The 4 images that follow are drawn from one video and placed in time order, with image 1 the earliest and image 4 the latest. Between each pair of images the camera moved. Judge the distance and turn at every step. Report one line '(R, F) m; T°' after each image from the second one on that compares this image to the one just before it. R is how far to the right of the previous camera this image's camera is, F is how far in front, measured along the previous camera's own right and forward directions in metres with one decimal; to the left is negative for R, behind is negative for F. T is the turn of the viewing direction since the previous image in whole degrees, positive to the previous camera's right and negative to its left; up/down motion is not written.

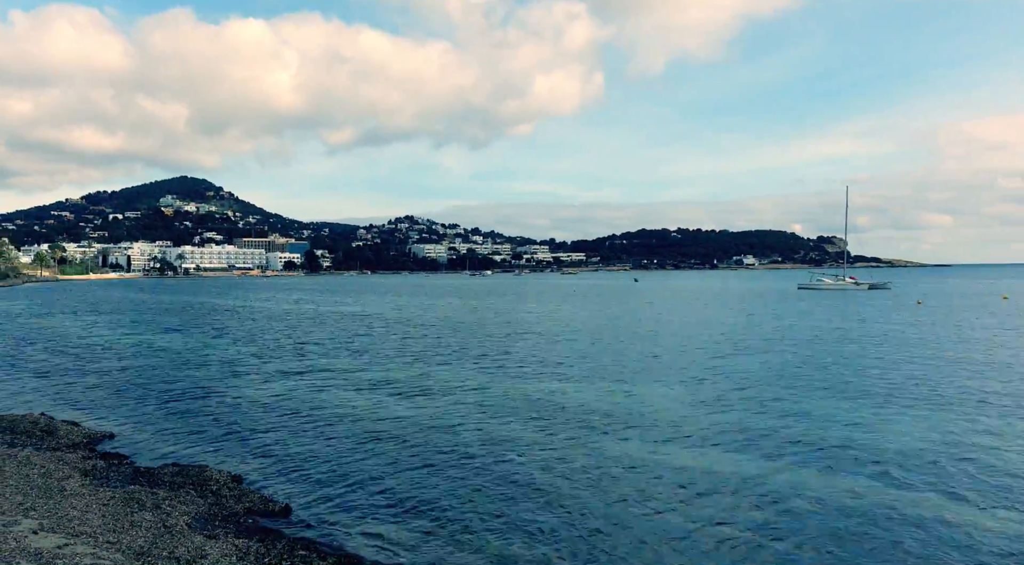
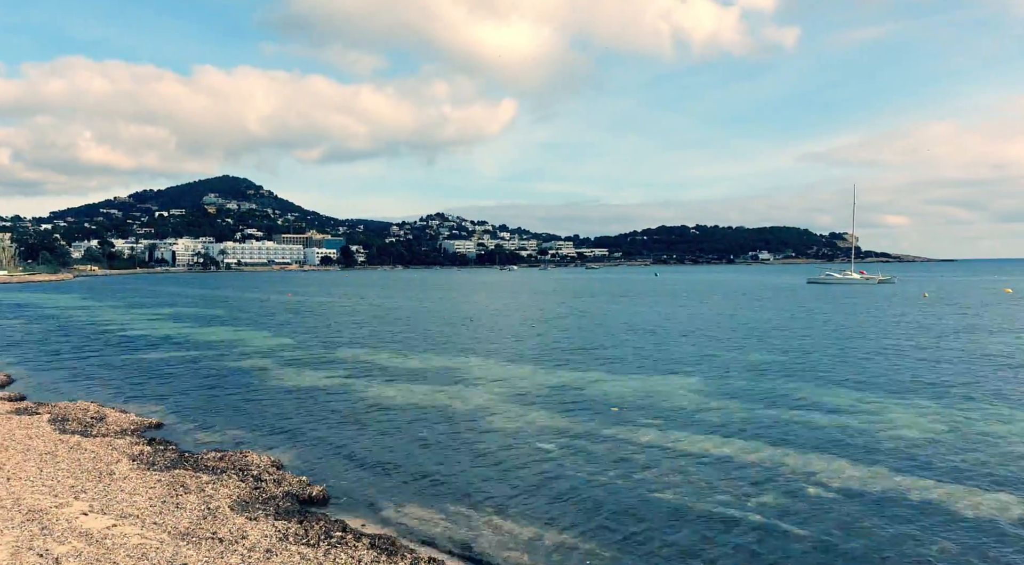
(+0.2, -1.6) m; -2°
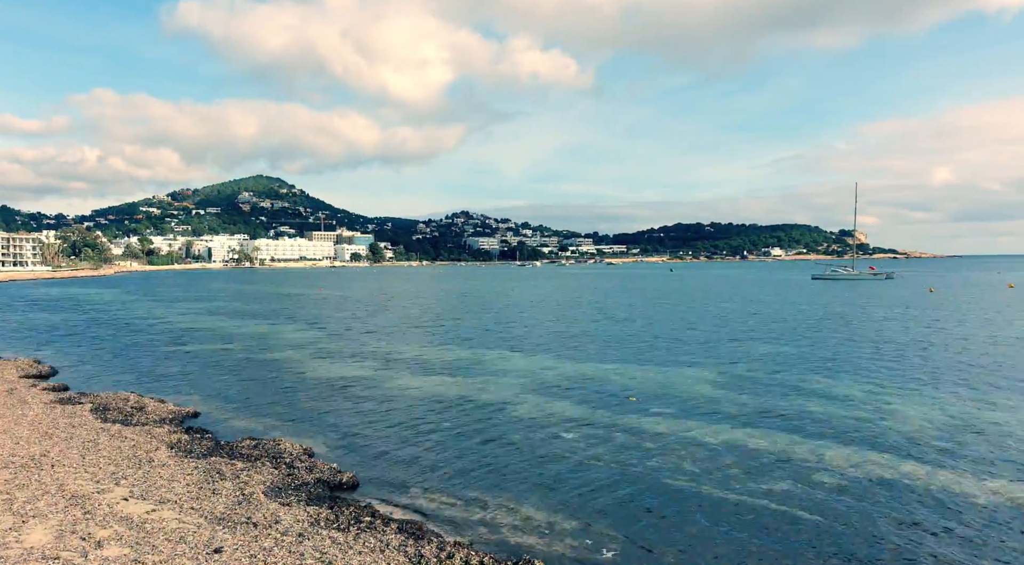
(+0.1, -1.5) m; -2°
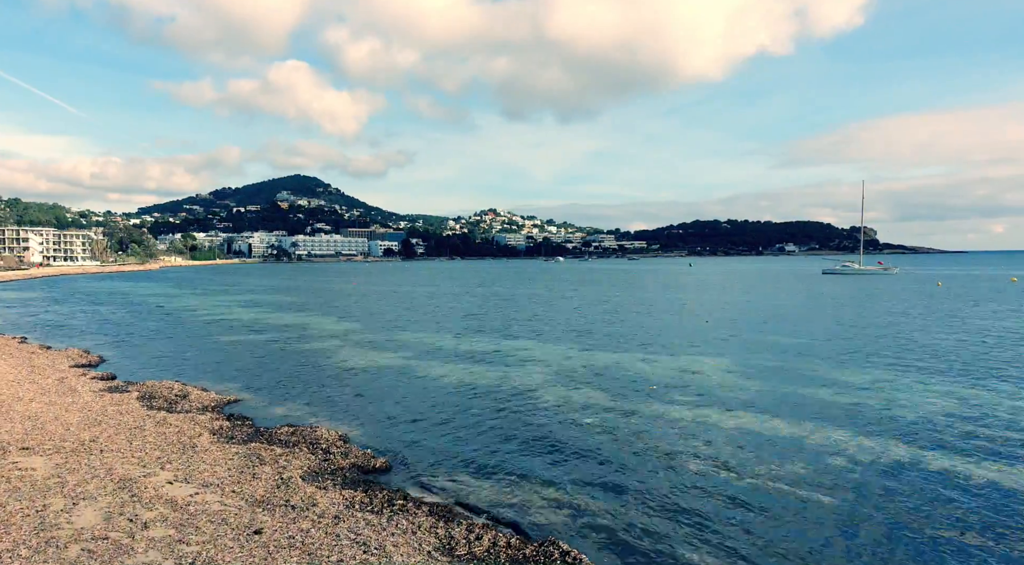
(+0.2, -1.8) m; -2°
